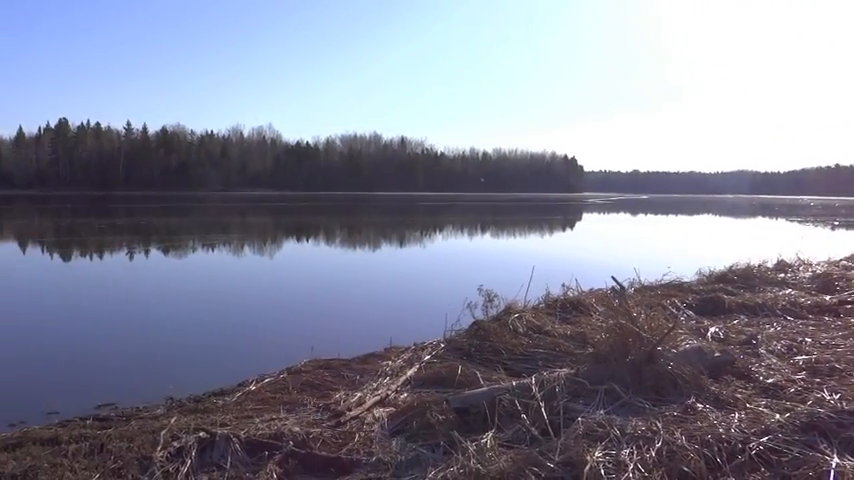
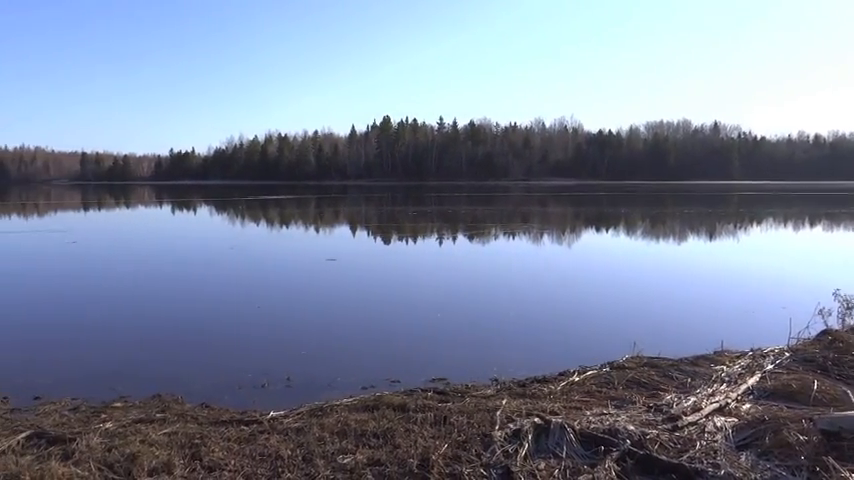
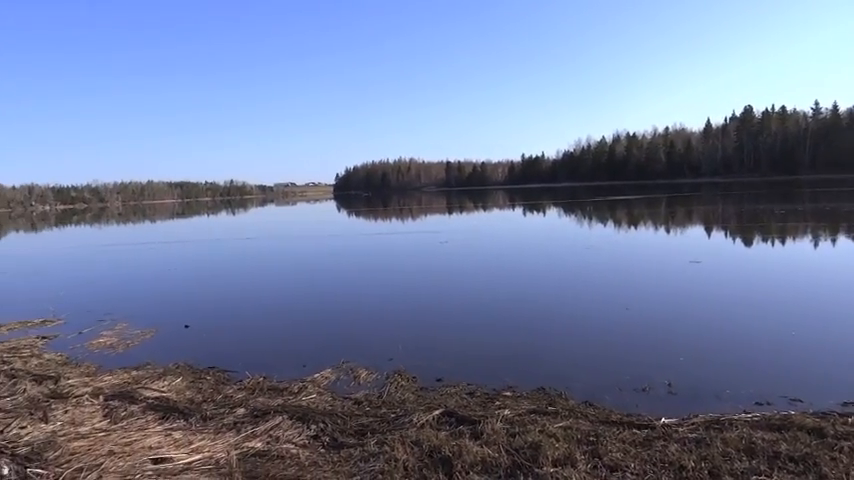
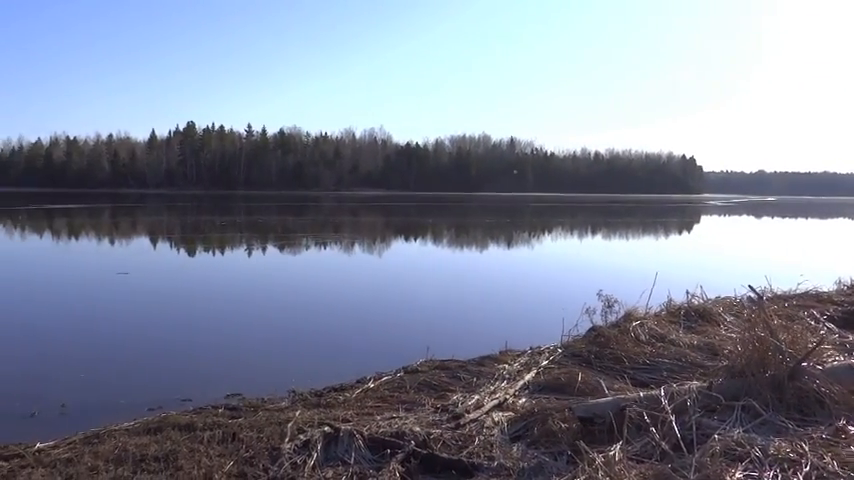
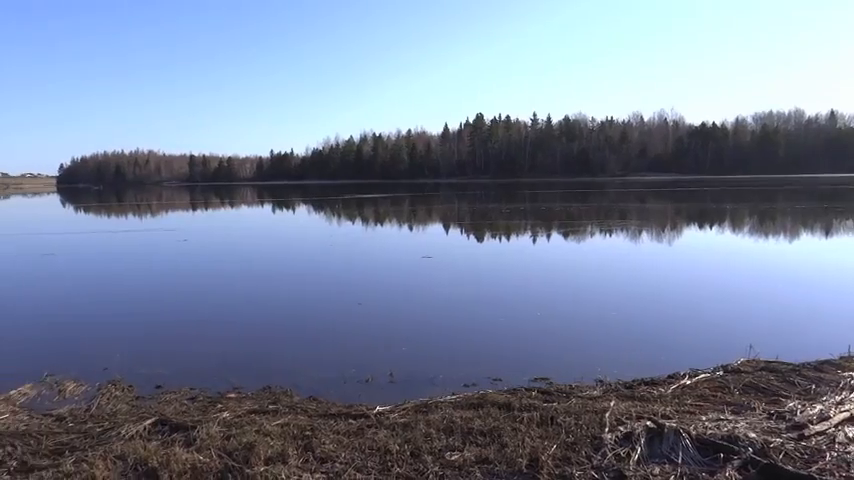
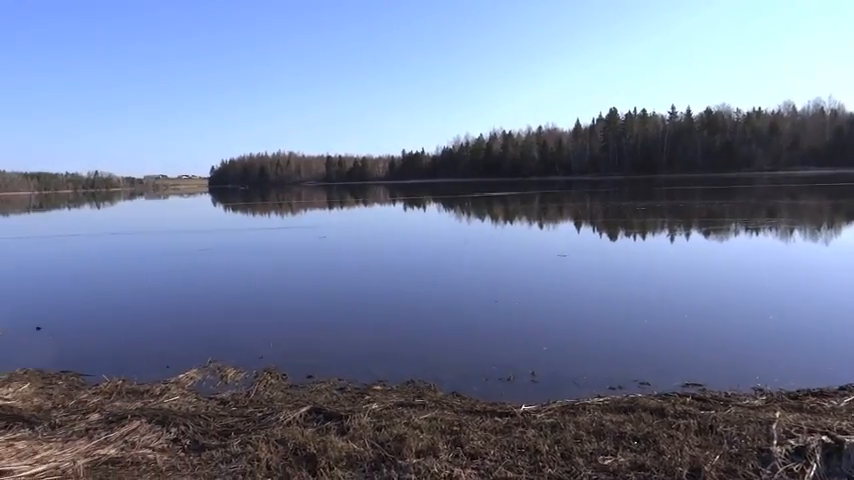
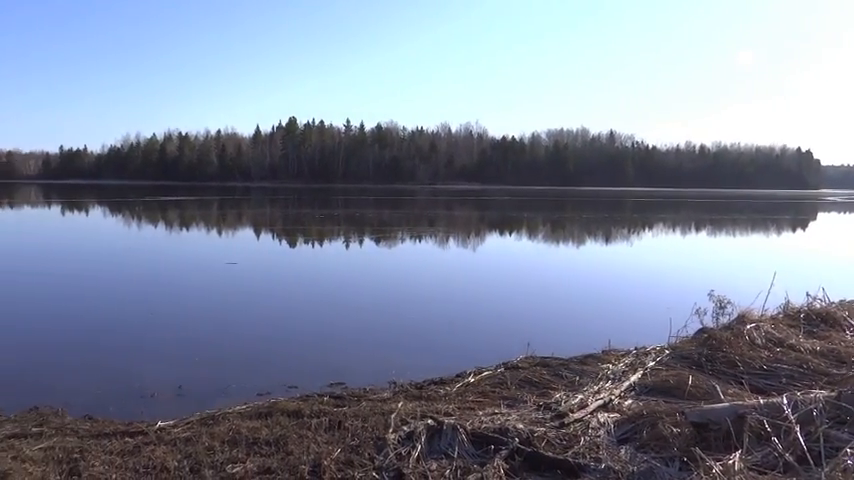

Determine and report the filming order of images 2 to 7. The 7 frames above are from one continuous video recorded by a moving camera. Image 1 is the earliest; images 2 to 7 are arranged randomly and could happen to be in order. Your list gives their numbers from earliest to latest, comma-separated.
4, 7, 2, 5, 6, 3
